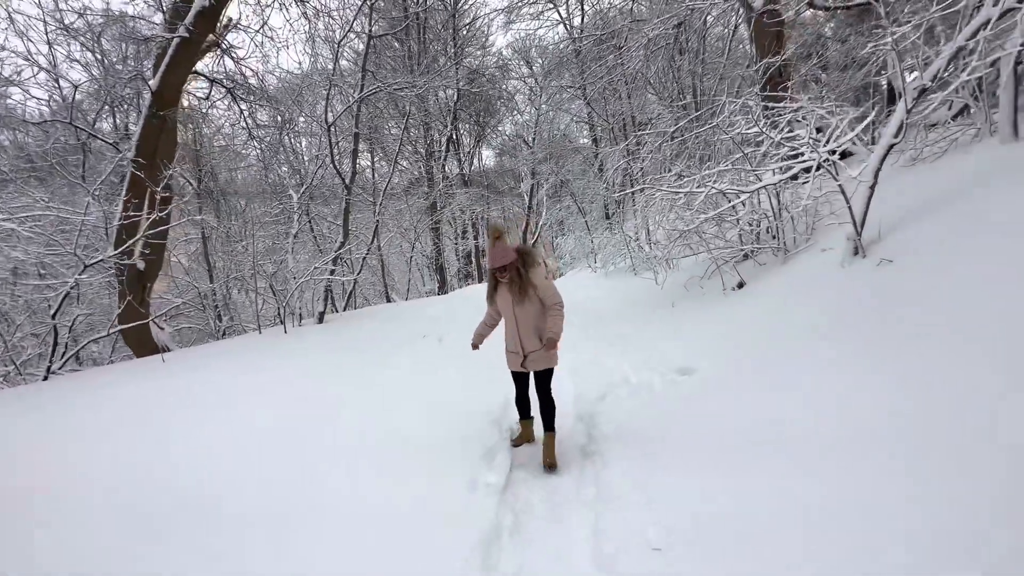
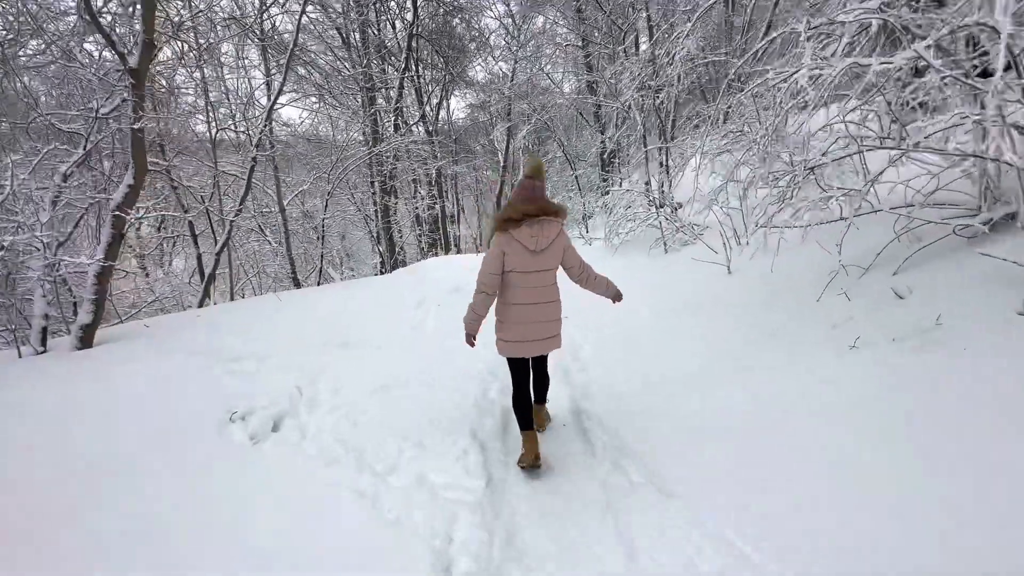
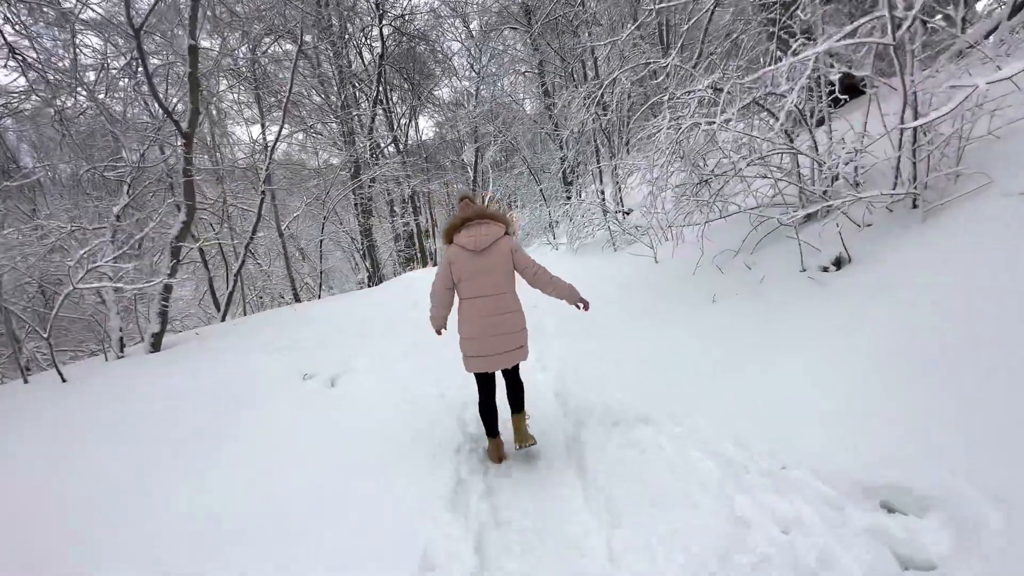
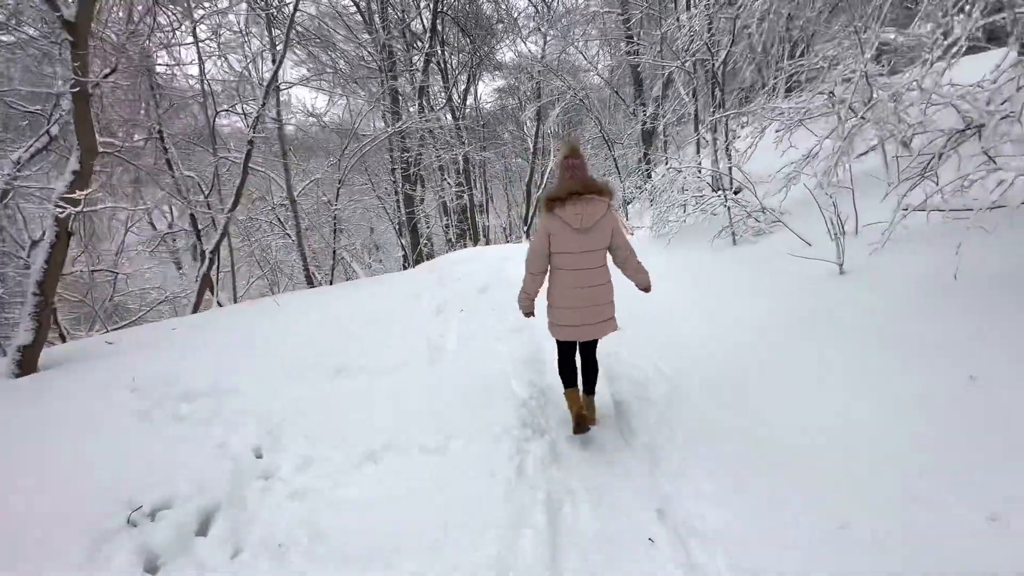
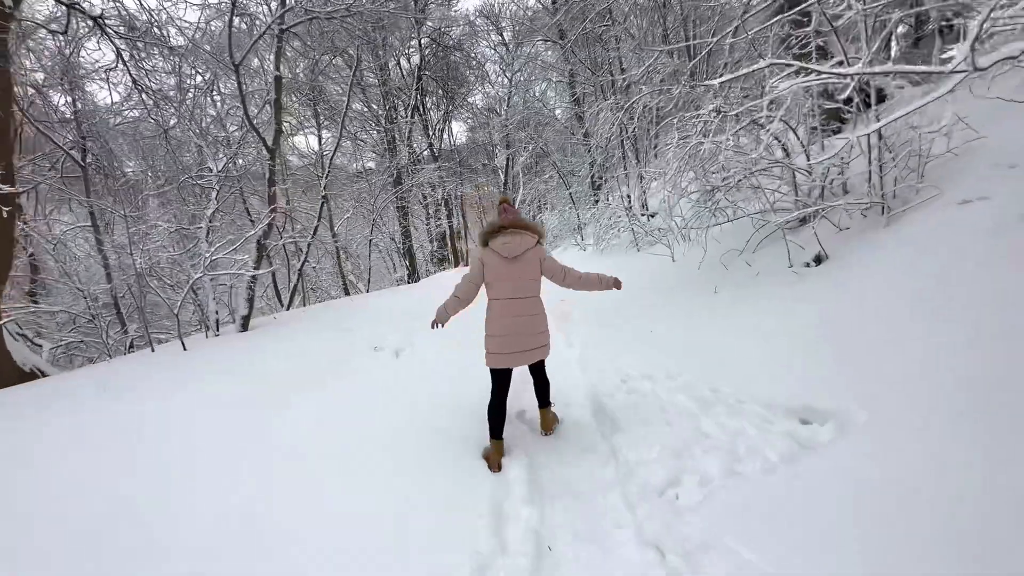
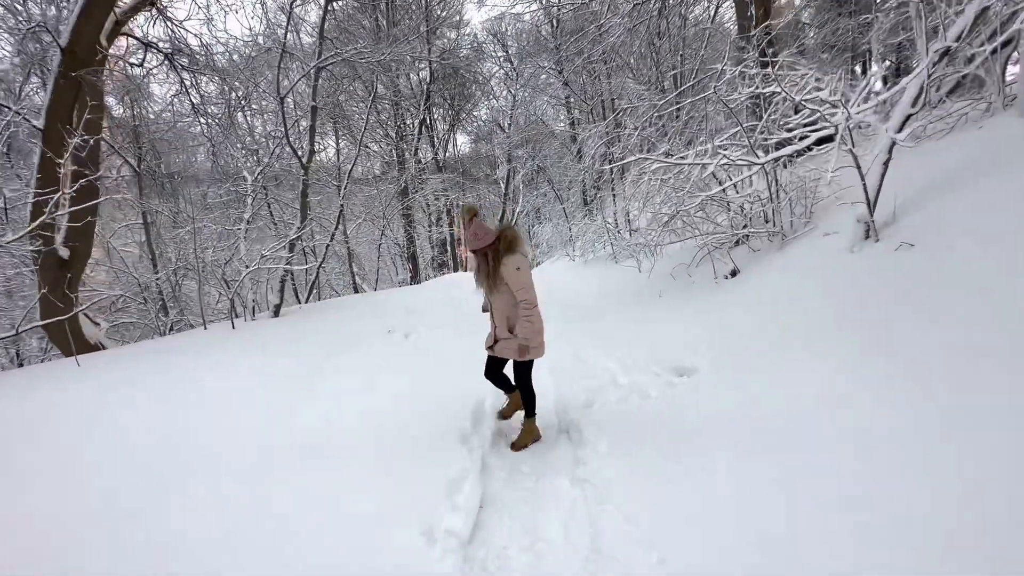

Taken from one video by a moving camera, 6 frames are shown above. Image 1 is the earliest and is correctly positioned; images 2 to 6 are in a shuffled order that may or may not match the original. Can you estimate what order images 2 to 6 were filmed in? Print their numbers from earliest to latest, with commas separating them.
6, 5, 3, 2, 4
